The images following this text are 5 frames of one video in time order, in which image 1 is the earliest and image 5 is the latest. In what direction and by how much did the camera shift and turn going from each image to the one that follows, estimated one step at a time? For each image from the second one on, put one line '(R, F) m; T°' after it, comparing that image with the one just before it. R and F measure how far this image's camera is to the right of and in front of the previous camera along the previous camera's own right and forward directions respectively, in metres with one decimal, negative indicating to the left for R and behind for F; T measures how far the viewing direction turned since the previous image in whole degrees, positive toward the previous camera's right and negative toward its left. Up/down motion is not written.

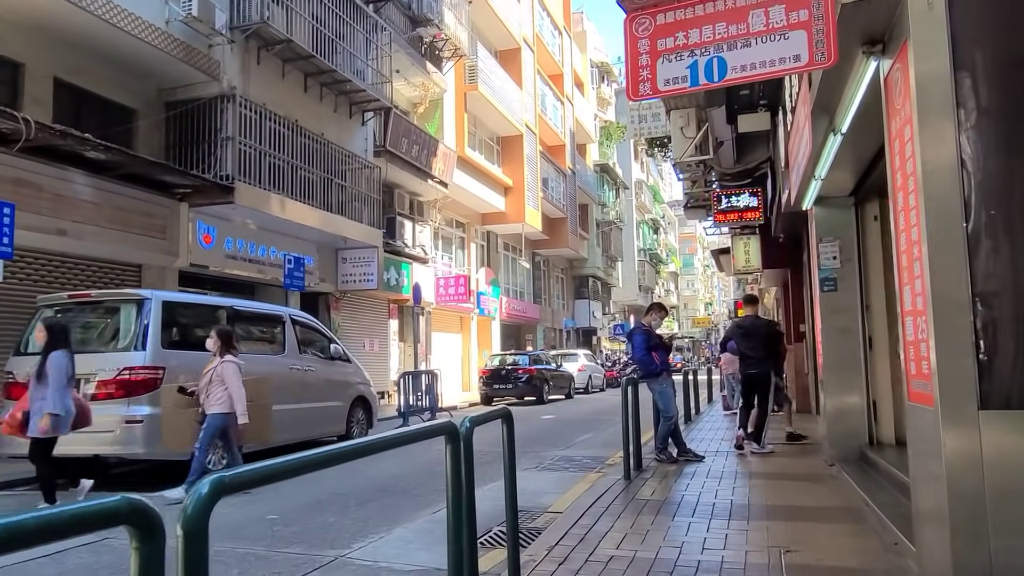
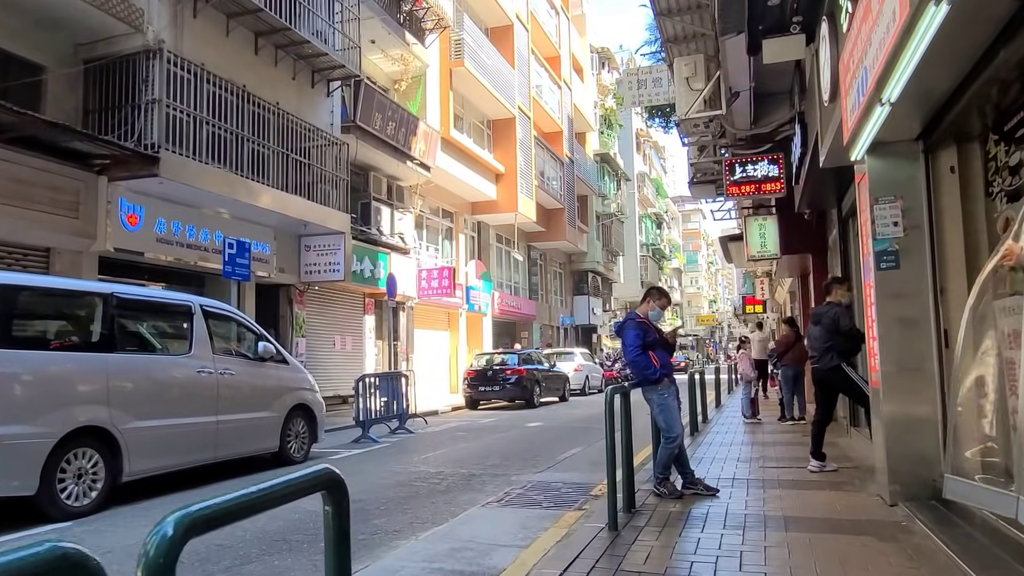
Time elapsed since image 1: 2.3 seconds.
(+0.4, +2.0) m; 0°
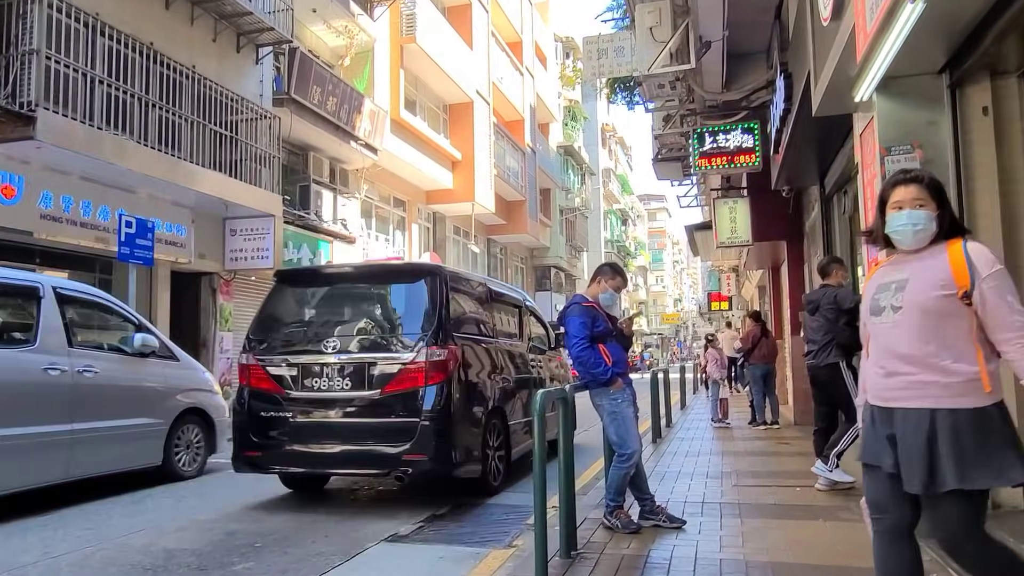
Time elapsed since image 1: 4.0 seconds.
(+0.4, +1.4) m; +3°
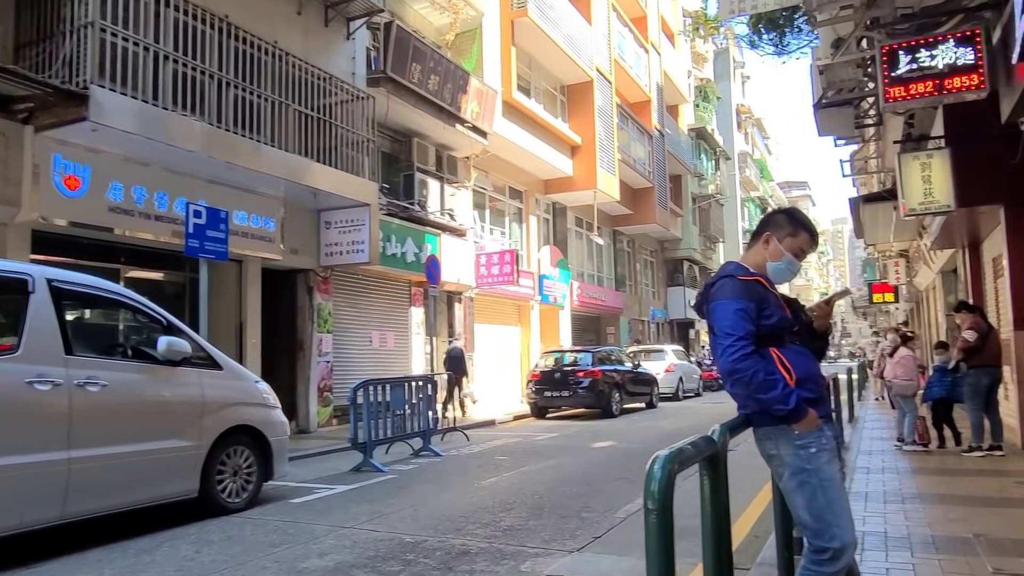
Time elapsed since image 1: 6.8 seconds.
(+0.1, +2.0) m; -10°
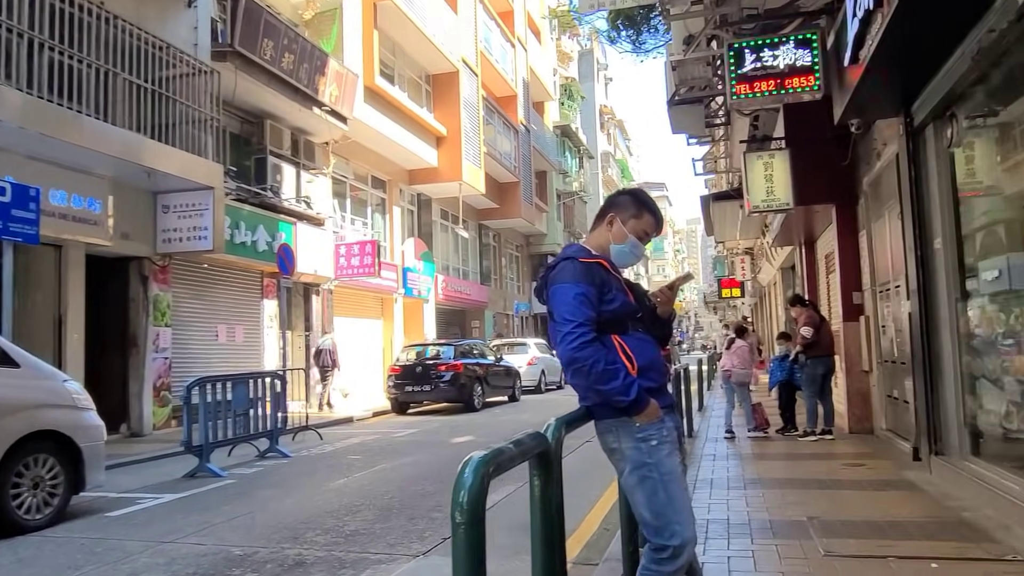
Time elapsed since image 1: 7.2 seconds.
(+0.2, +0.3) m; +10°
